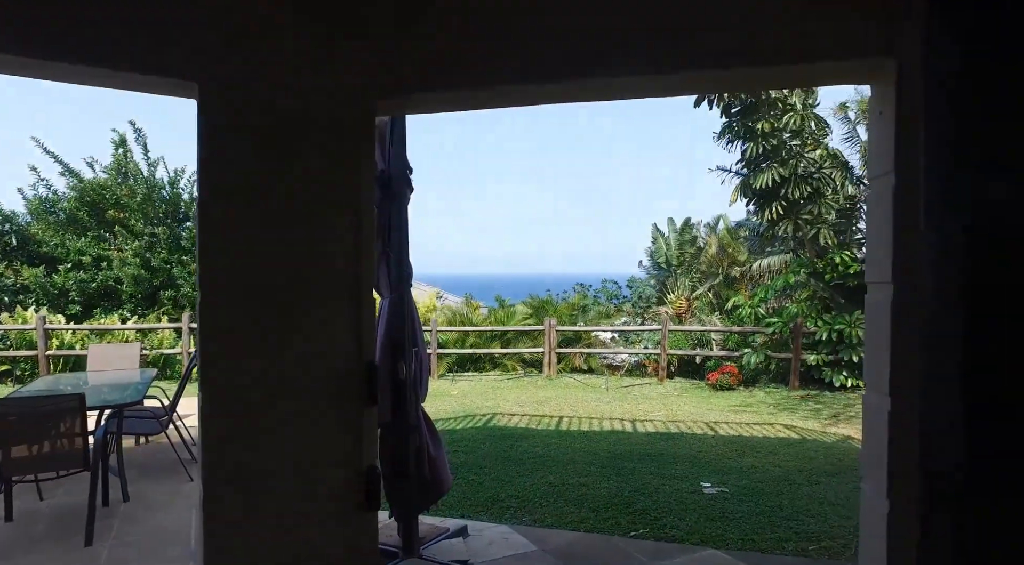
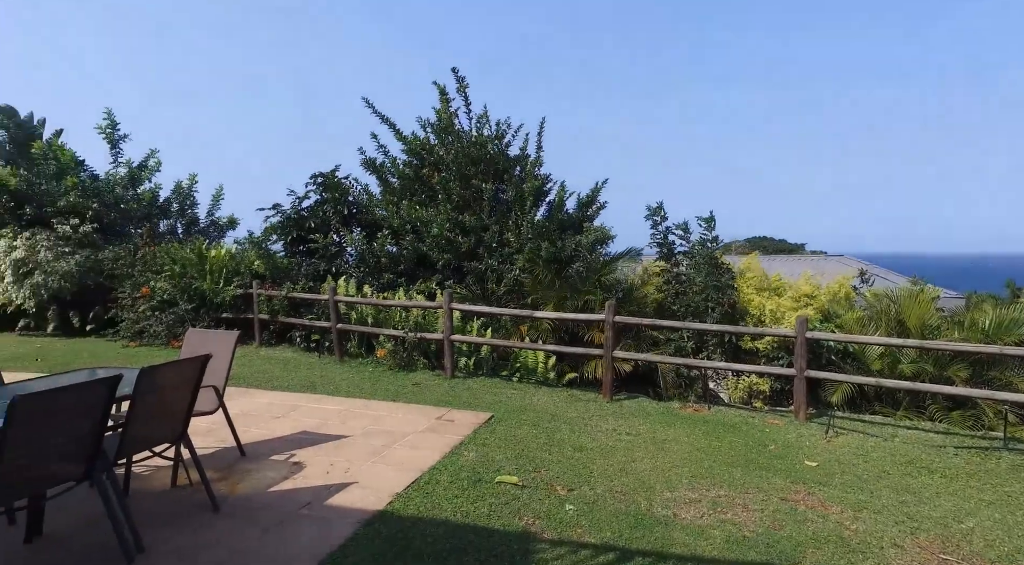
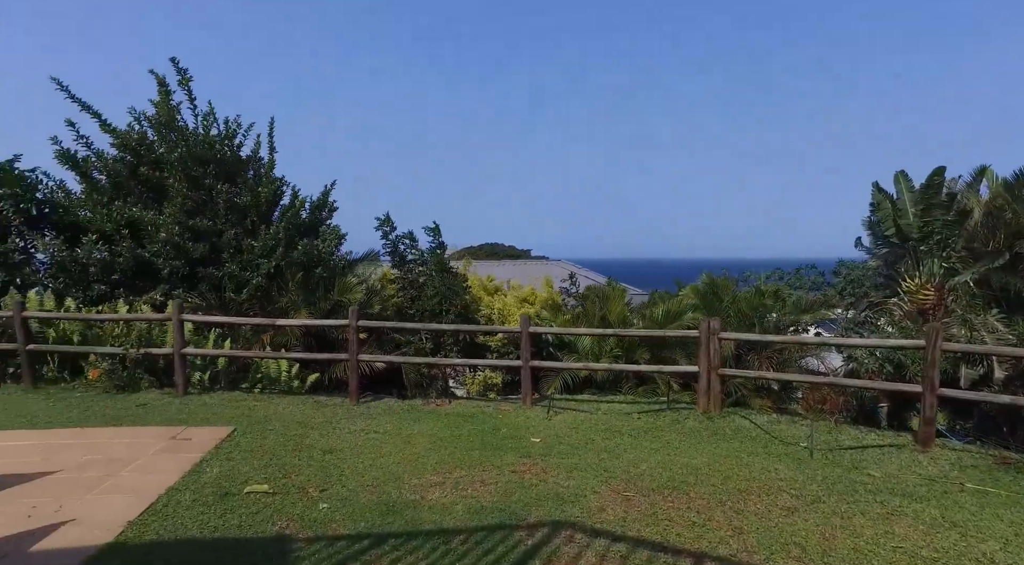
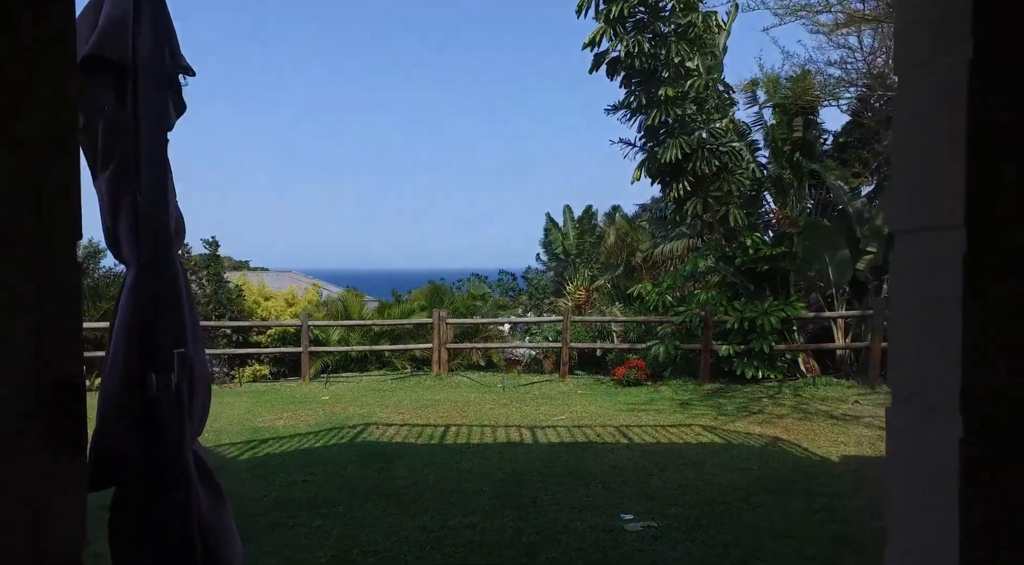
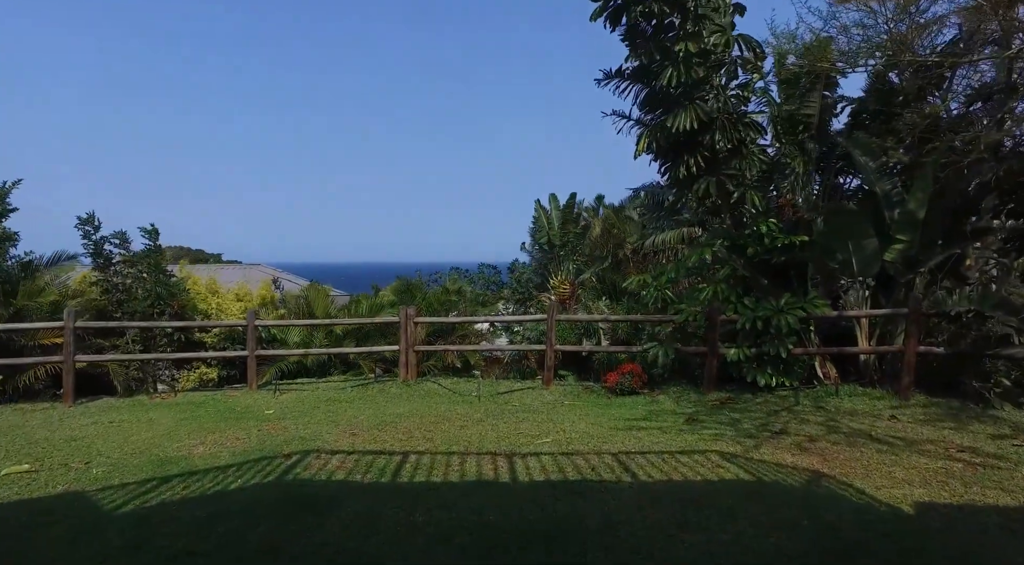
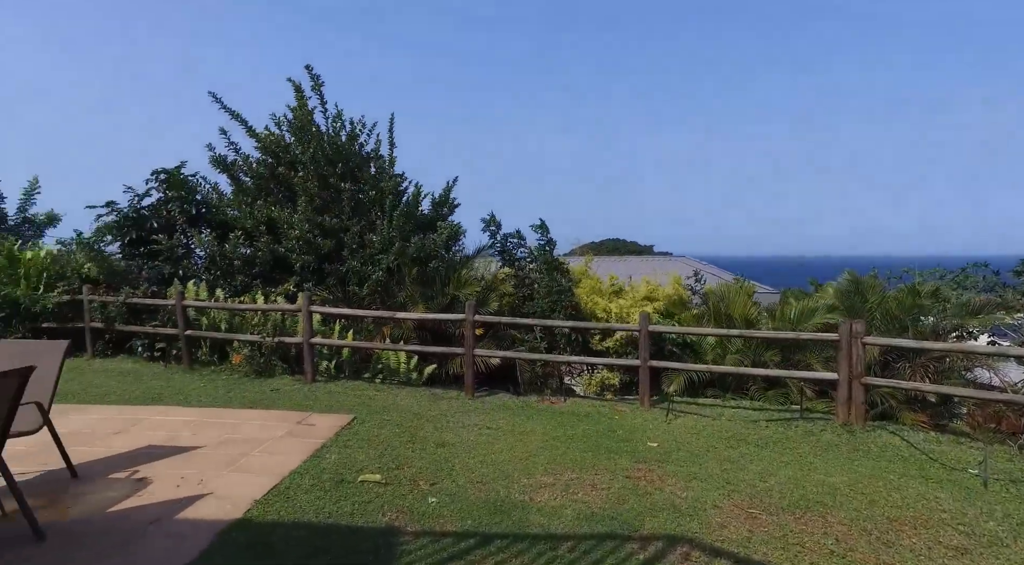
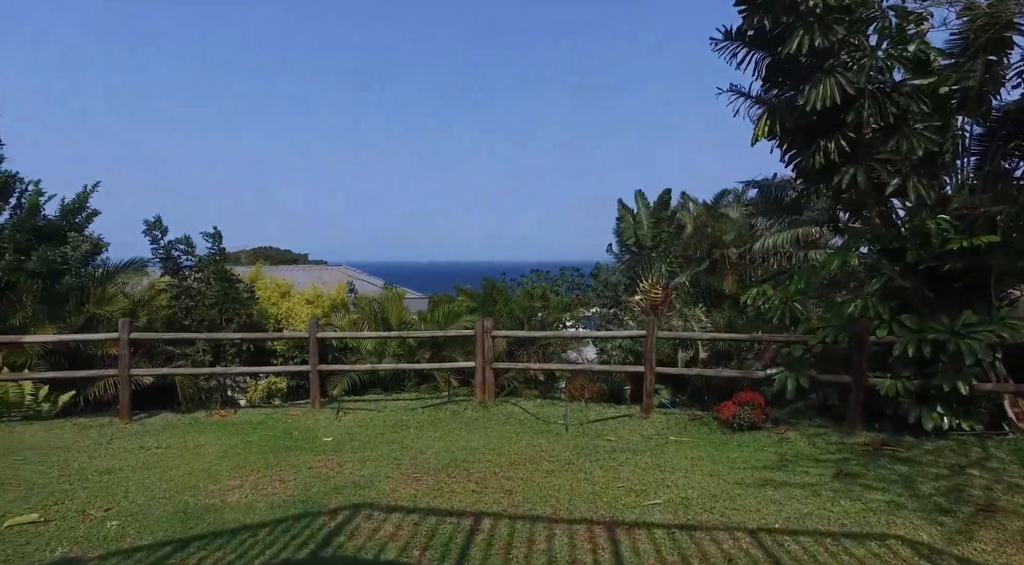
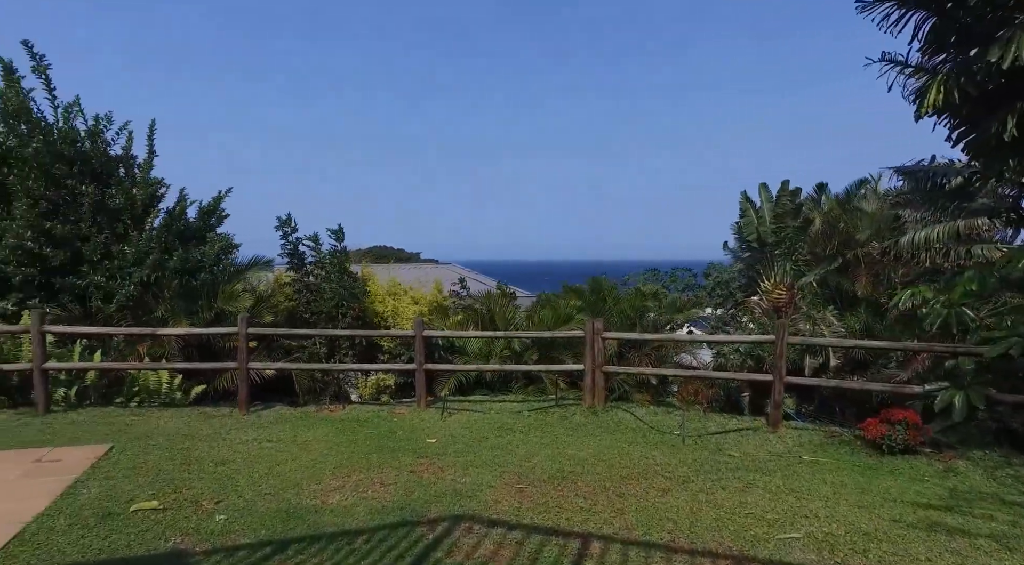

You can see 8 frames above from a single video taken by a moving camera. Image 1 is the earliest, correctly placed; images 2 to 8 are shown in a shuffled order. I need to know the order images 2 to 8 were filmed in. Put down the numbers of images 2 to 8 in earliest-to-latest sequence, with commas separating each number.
4, 5, 7, 8, 3, 6, 2
